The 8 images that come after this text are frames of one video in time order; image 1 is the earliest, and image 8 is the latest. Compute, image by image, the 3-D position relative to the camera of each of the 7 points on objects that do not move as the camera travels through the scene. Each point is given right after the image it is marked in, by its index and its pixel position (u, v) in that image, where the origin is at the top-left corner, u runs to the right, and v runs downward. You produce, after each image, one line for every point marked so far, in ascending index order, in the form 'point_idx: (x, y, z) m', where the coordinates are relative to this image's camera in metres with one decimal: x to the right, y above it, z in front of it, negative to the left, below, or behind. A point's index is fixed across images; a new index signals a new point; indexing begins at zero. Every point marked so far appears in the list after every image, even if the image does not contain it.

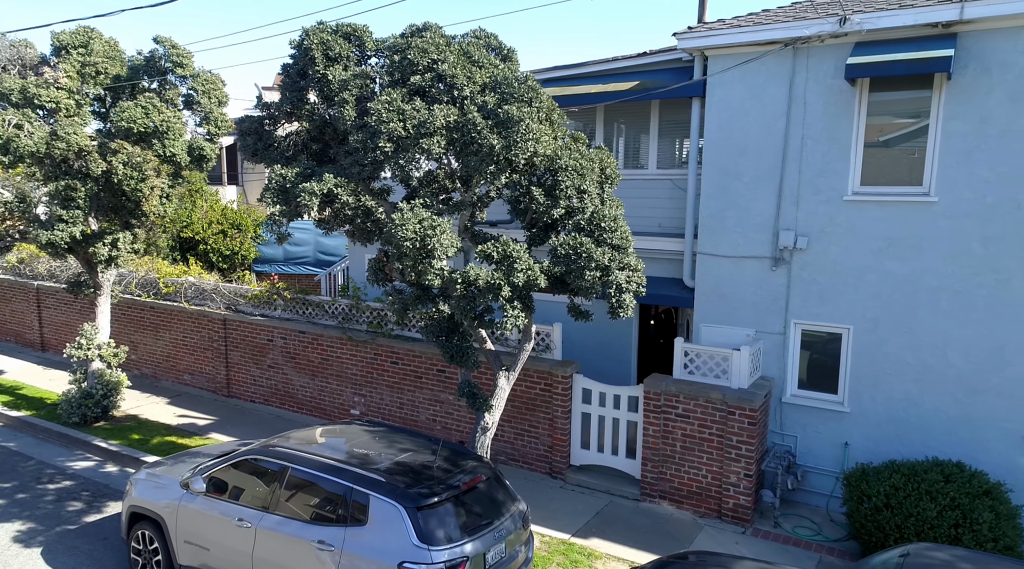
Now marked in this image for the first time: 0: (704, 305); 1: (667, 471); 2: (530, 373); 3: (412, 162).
0: (+2.4, -0.3, +9.6) m
1: (+1.9, -2.2, +9.0) m
2: (+0.3, -1.2, +10.1) m
3: (-0.9, +1.1, +6.7) m
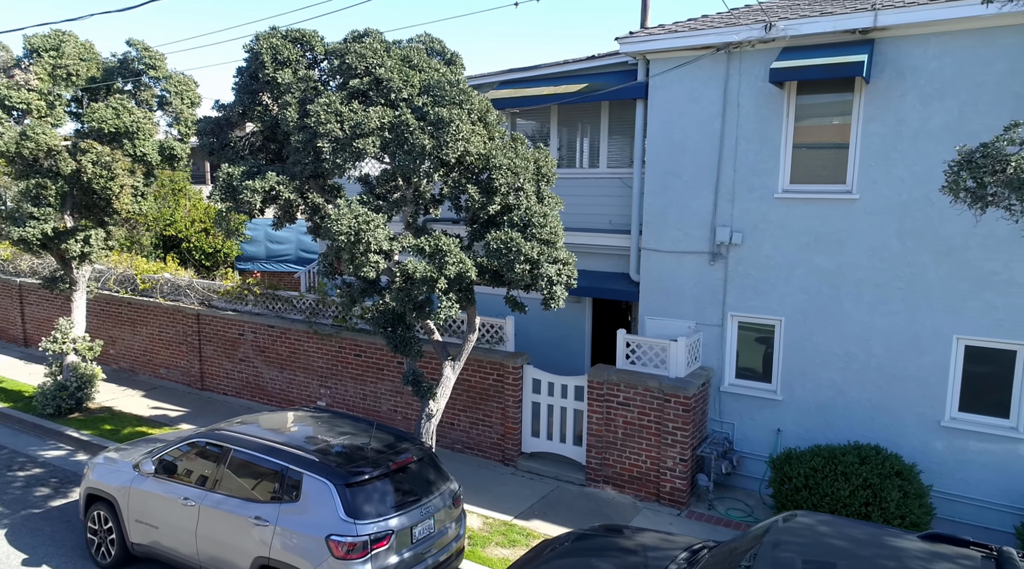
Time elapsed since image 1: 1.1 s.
0: (+1.8, -0.2, +10.1) m
1: (+1.2, -2.1, +9.4) m
2: (-0.4, -1.1, +10.5) m
3: (-1.5, +1.2, +7.1) m
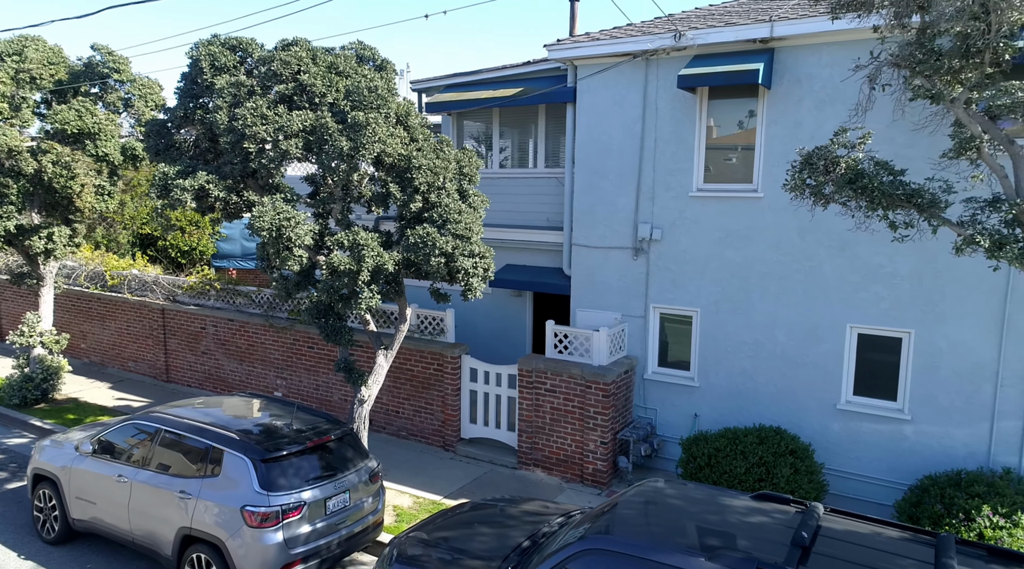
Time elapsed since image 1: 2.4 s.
0: (+0.9, -0.1, +10.6) m
1: (+0.4, -2.1, +10.0) m
2: (-1.3, -1.0, +11.1) m
3: (-2.4, +1.2, +7.6) m
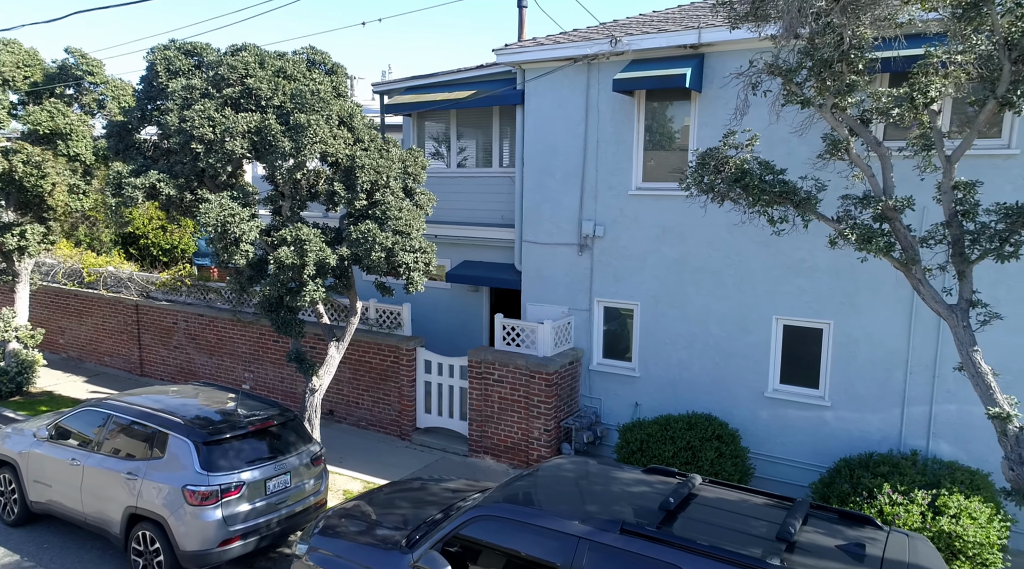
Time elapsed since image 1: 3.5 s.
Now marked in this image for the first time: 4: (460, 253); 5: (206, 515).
0: (+0.2, 0.0, +11.1) m
1: (-0.3, -2.0, +10.4) m
2: (-2.0, -0.9, +11.5) m
3: (-3.1, +1.3, +8.1) m
4: (-0.8, +0.5, +12.5) m
5: (-2.7, -2.0, +6.7) m
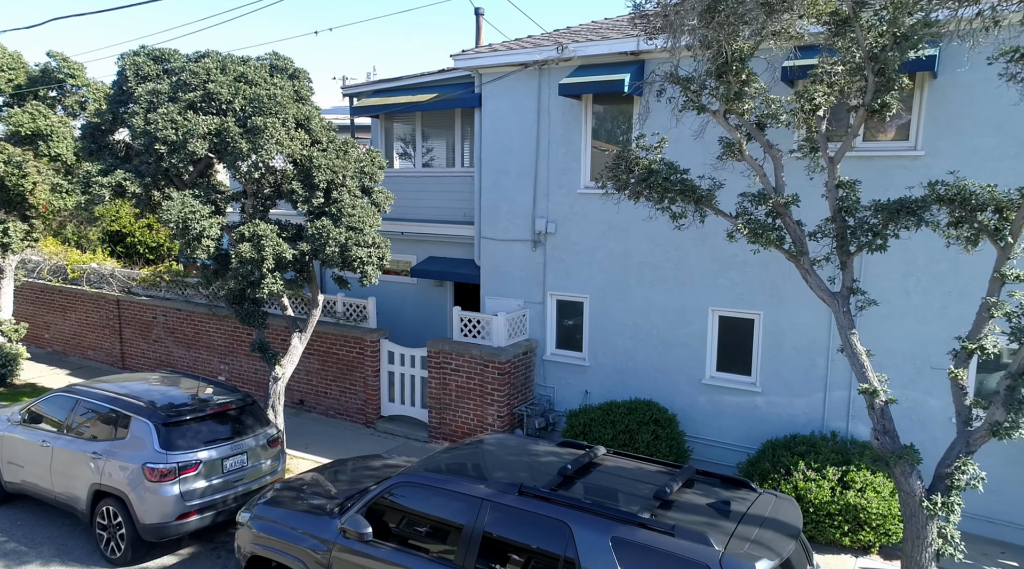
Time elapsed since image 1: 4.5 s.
0: (-0.4, +0.1, +11.6) m
1: (-1.0, -1.9, +10.9) m
2: (-2.6, -0.9, +12.0) m
3: (-3.7, +1.4, +8.6) m
4: (-1.5, +0.6, +13.0) m
5: (-3.3, -2.0, +7.2) m
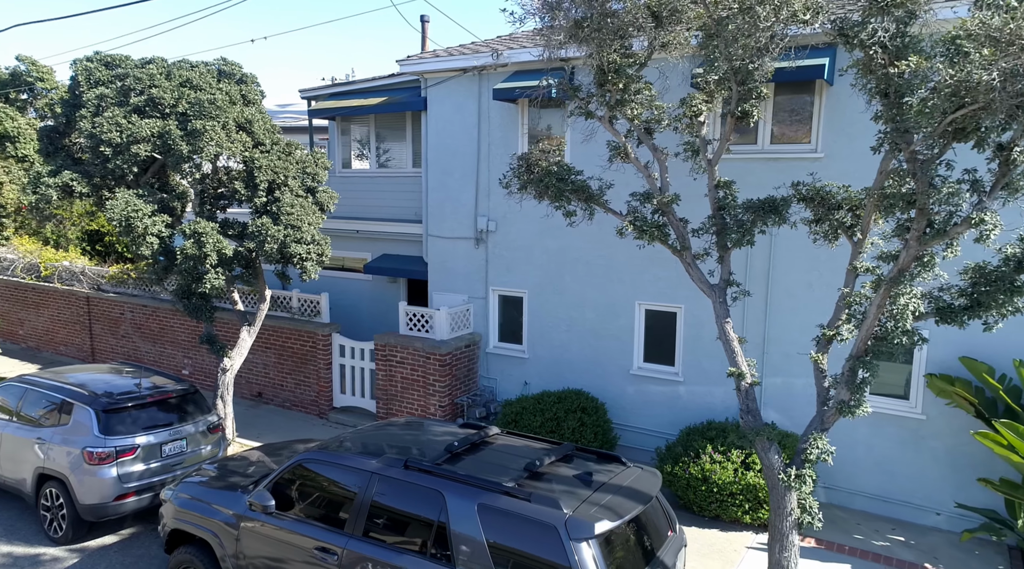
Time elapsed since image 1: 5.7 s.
0: (-1.3, +0.1, +12.1) m
1: (-1.8, -1.8, +11.4) m
2: (-3.5, -0.8, +12.5) m
3: (-4.5, +1.5, +9.0) m
4: (-2.4, +0.7, +13.4) m
5: (-4.2, -1.9, +7.7) m
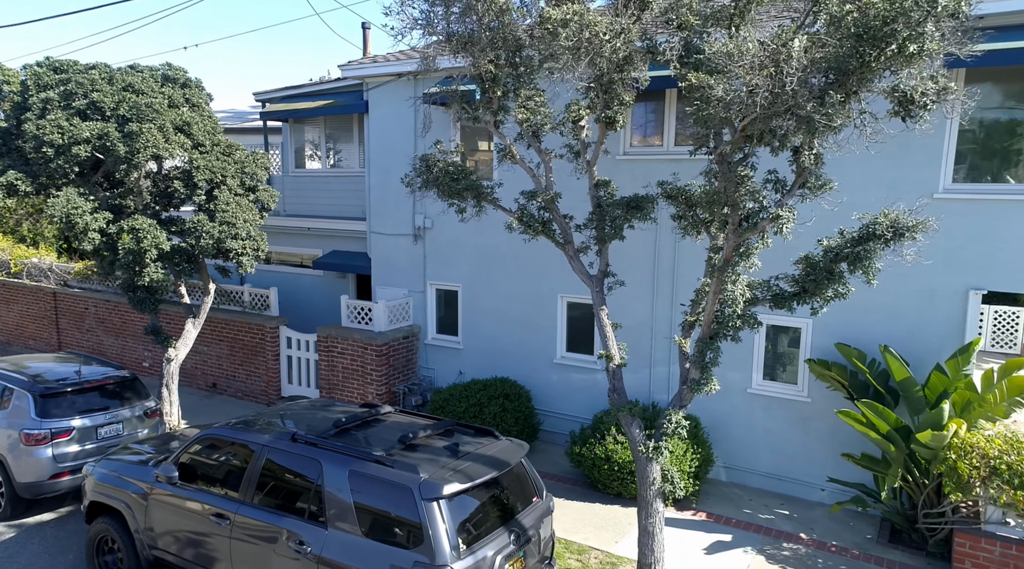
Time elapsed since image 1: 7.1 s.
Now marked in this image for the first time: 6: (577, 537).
0: (-2.3, +0.2, +12.6) m
1: (-2.8, -1.7, +12.0) m
2: (-4.5, -0.7, +13.0) m
3: (-5.5, +1.5, +9.6) m
4: (-3.4, +0.8, +14.0) m
5: (-5.1, -1.8, +8.2) m
6: (+0.7, -2.6, +7.9) m
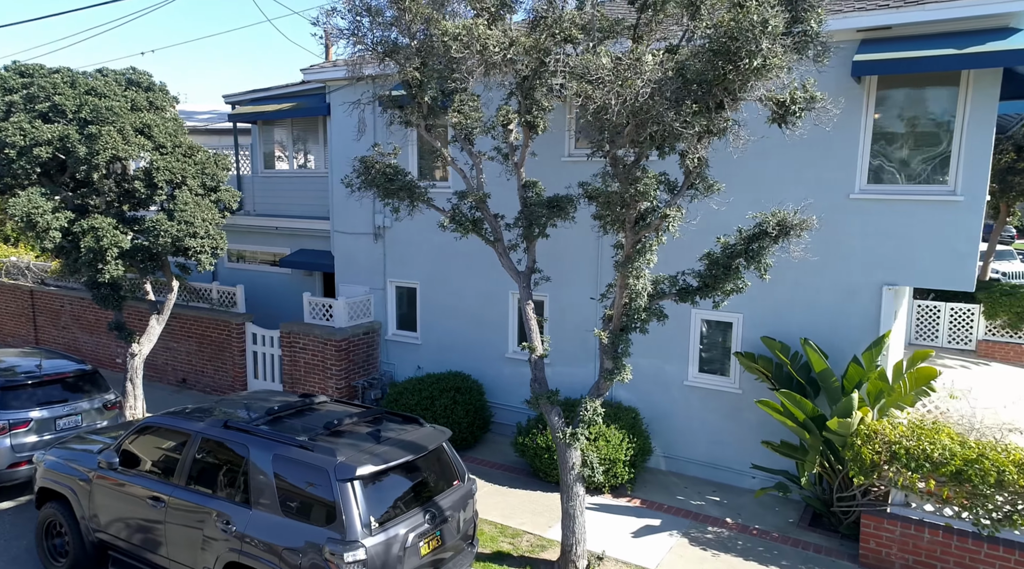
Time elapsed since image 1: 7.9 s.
0: (-3.0, +0.3, +12.9) m
1: (-3.5, -1.7, +12.3) m
2: (-5.2, -0.7, +13.3) m
3: (-6.2, +1.6, +9.9) m
4: (-4.1, +0.8, +14.3) m
5: (-5.8, -1.8, +8.6) m
6: (0.0, -2.6, +8.2) m
